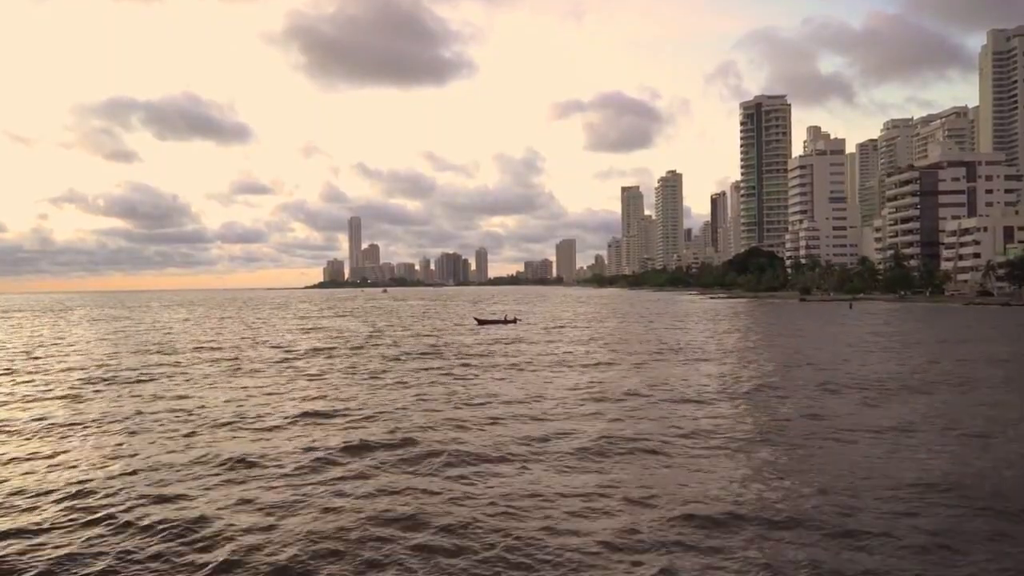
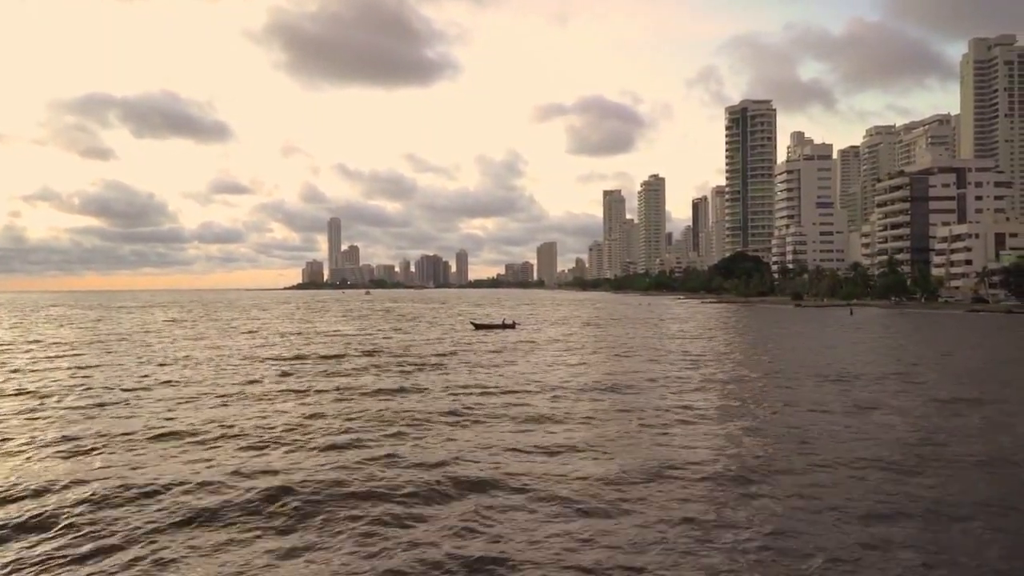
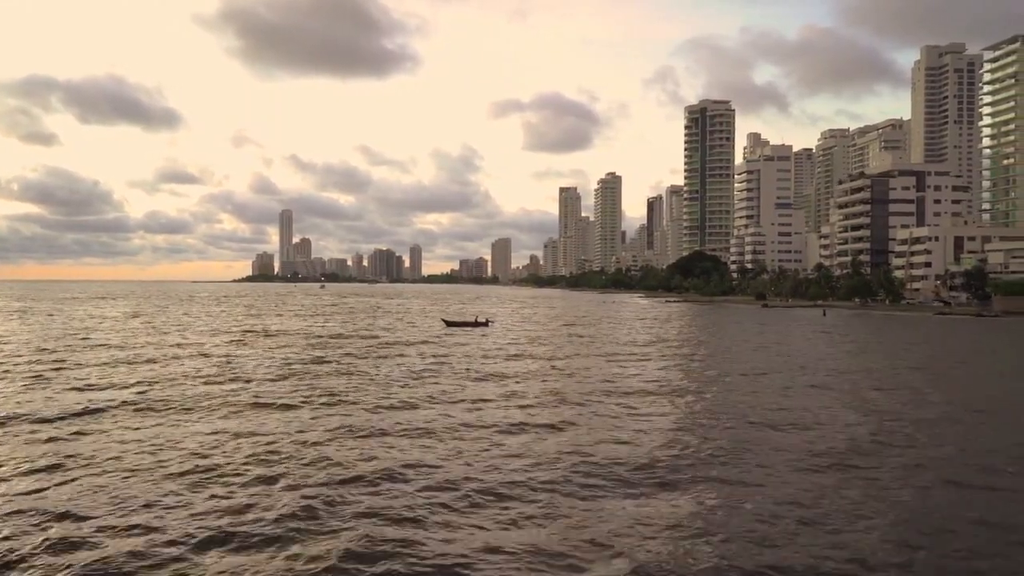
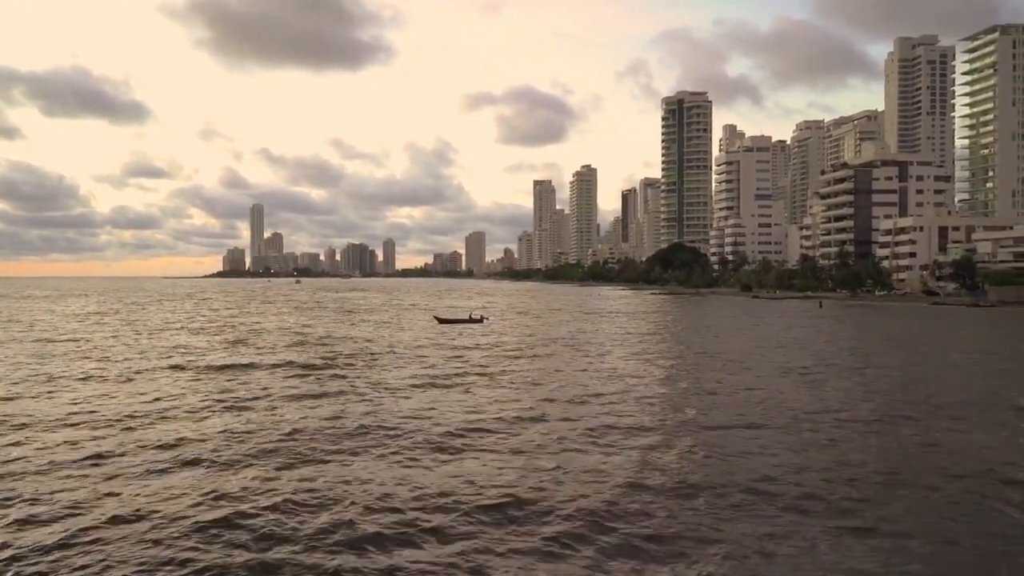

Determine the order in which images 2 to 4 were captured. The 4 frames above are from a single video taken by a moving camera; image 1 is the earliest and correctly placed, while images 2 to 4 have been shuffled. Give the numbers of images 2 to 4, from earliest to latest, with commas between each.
2, 3, 4
